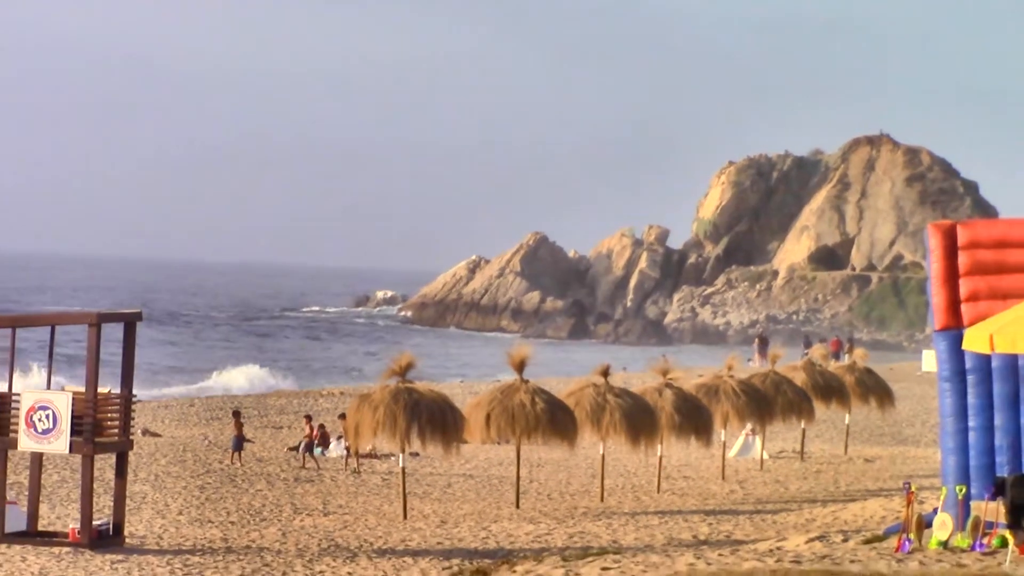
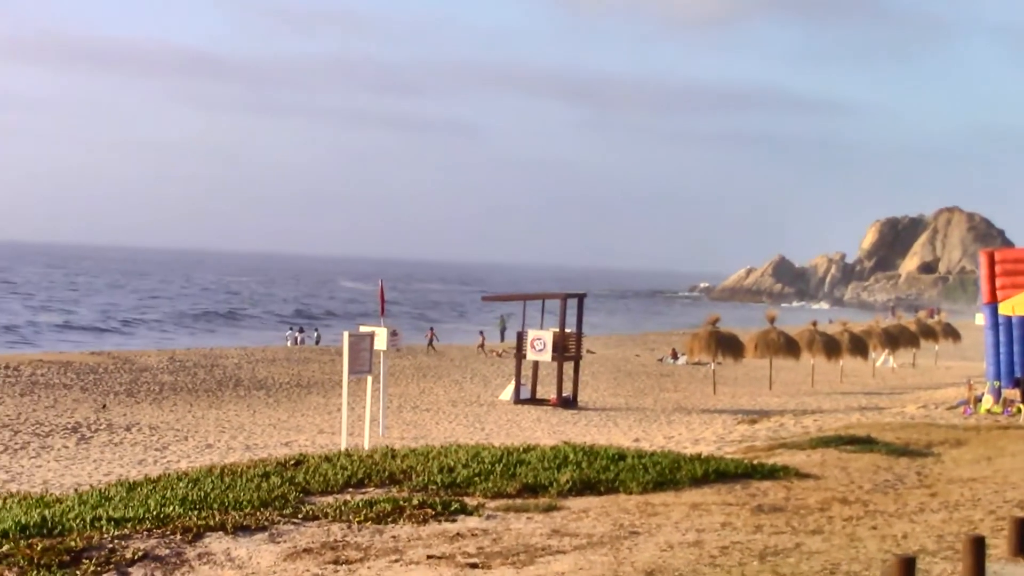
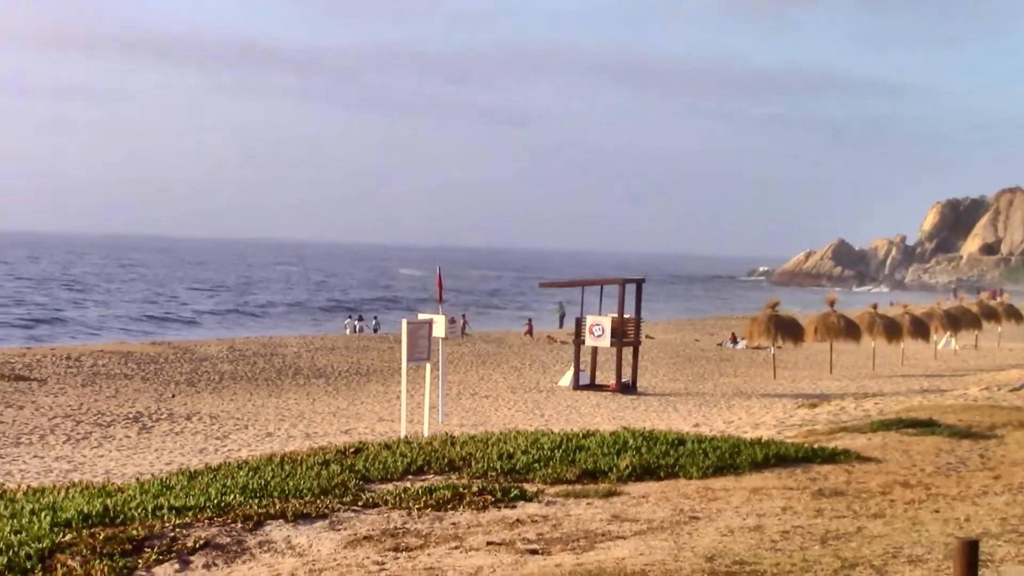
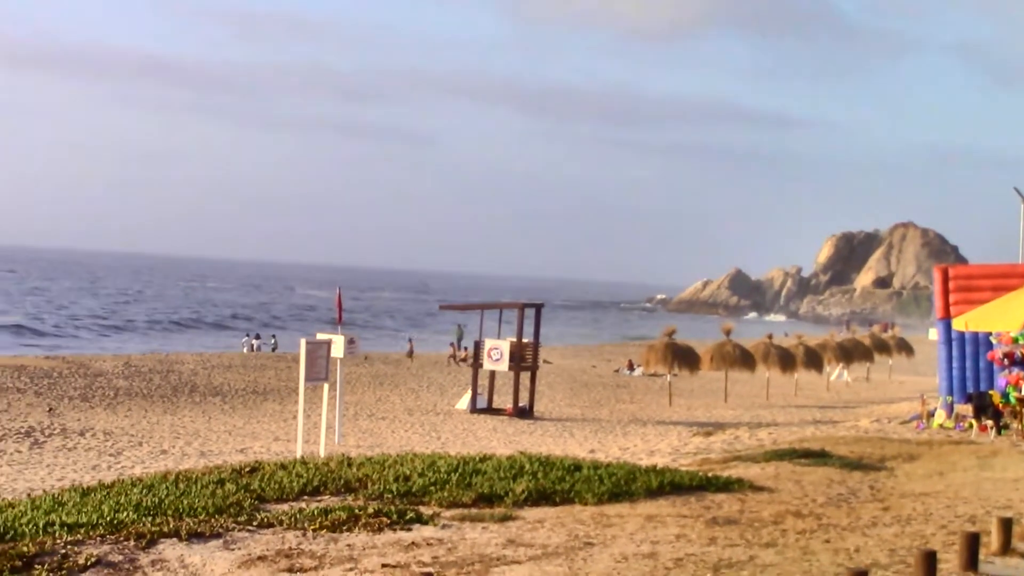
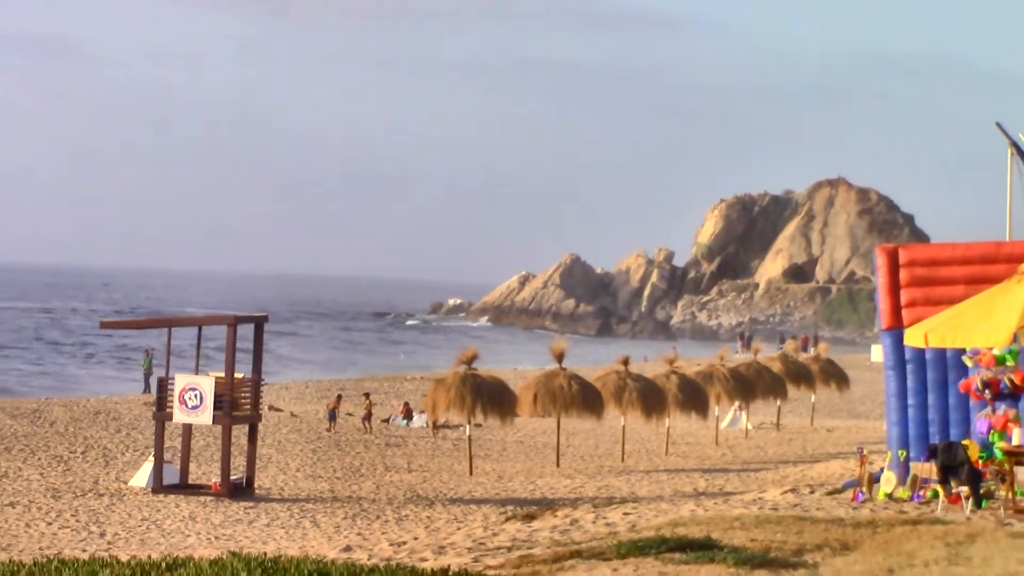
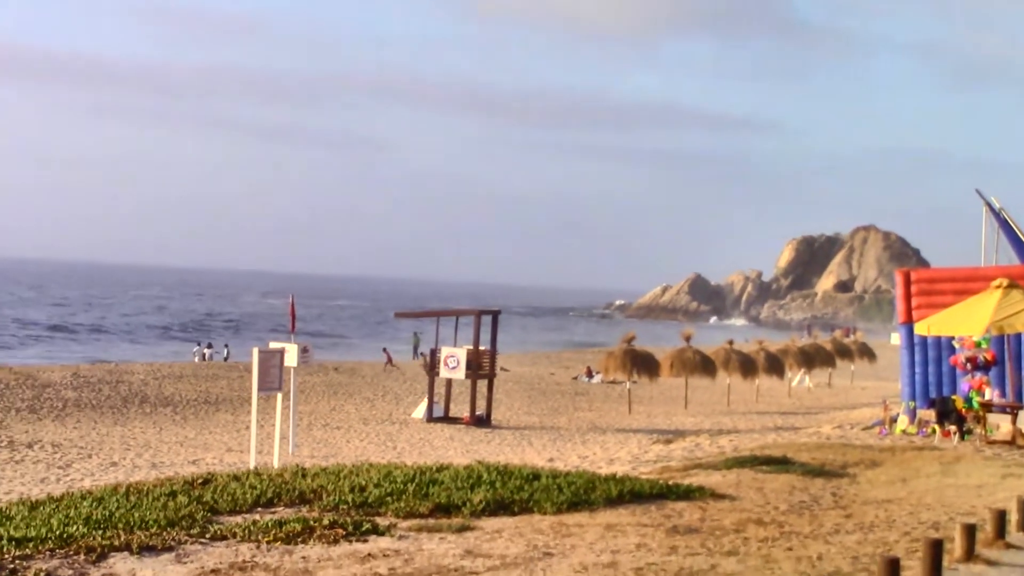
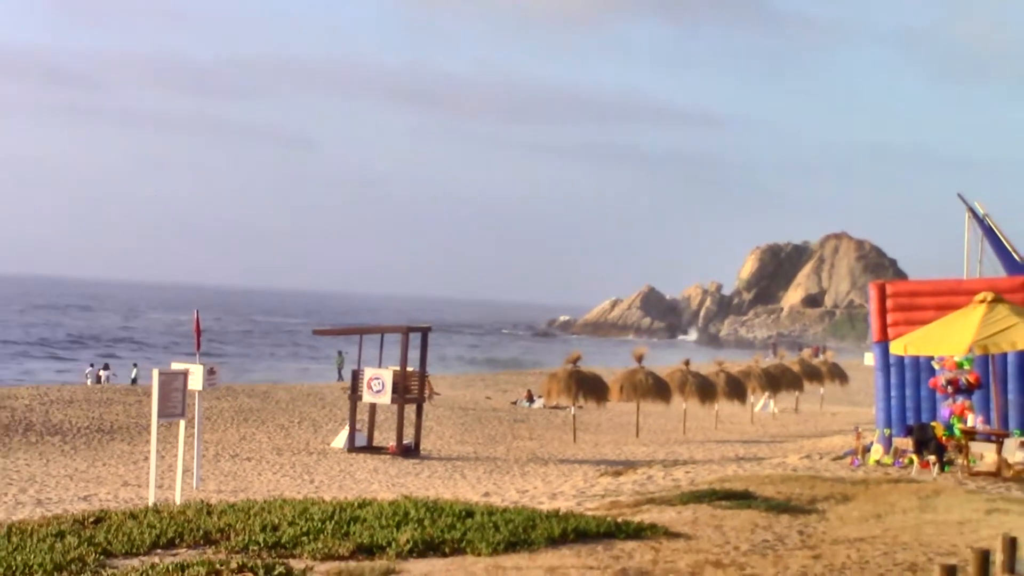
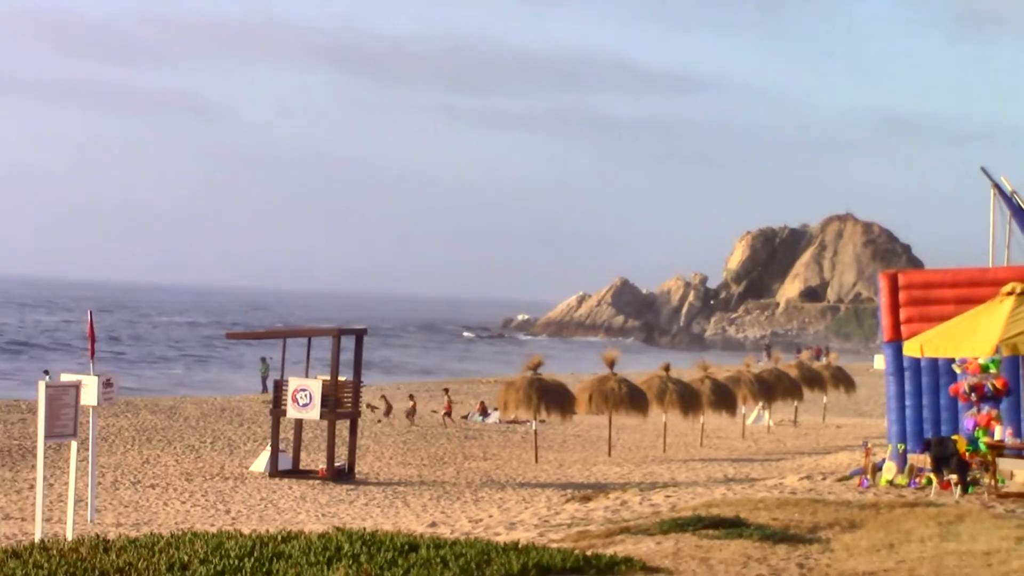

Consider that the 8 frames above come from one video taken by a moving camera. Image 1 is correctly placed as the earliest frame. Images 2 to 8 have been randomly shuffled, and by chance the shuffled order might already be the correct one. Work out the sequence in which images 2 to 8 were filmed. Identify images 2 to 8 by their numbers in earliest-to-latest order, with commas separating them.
5, 8, 7, 6, 4, 2, 3
